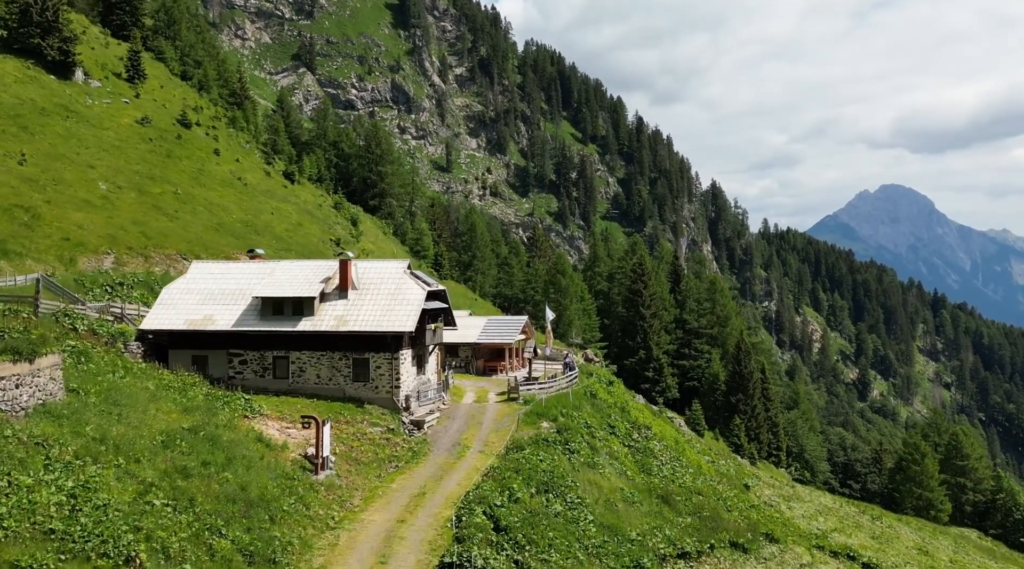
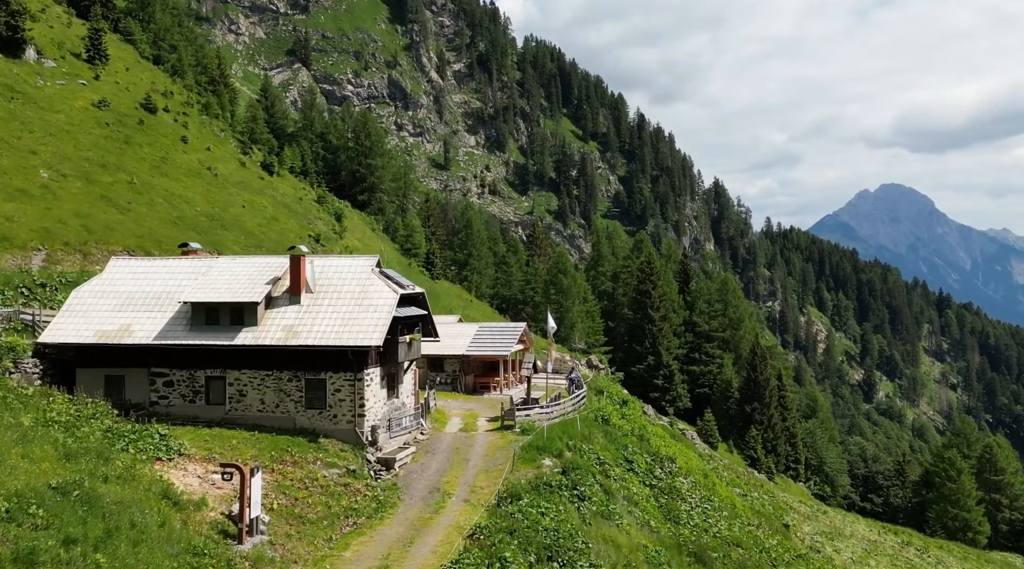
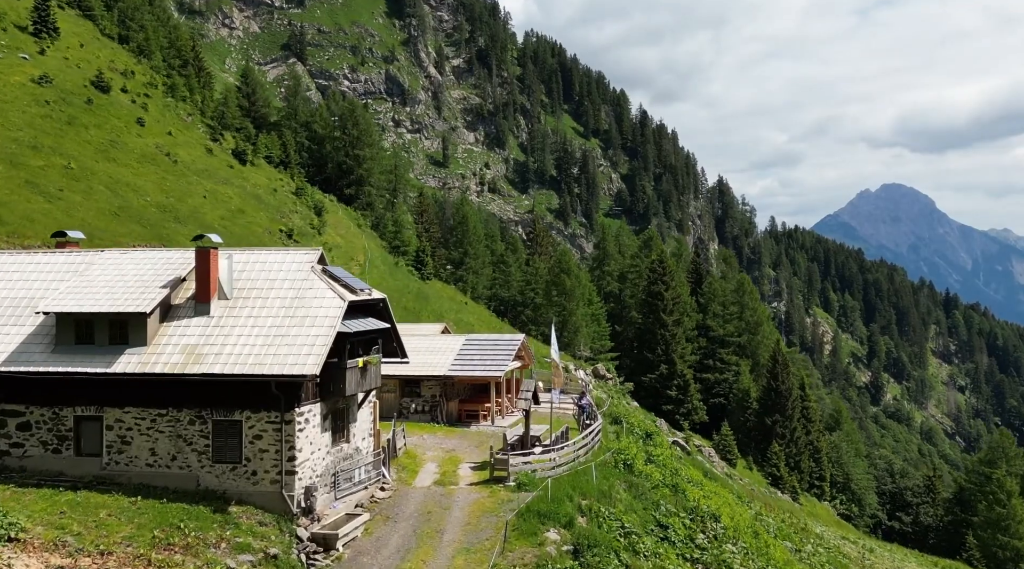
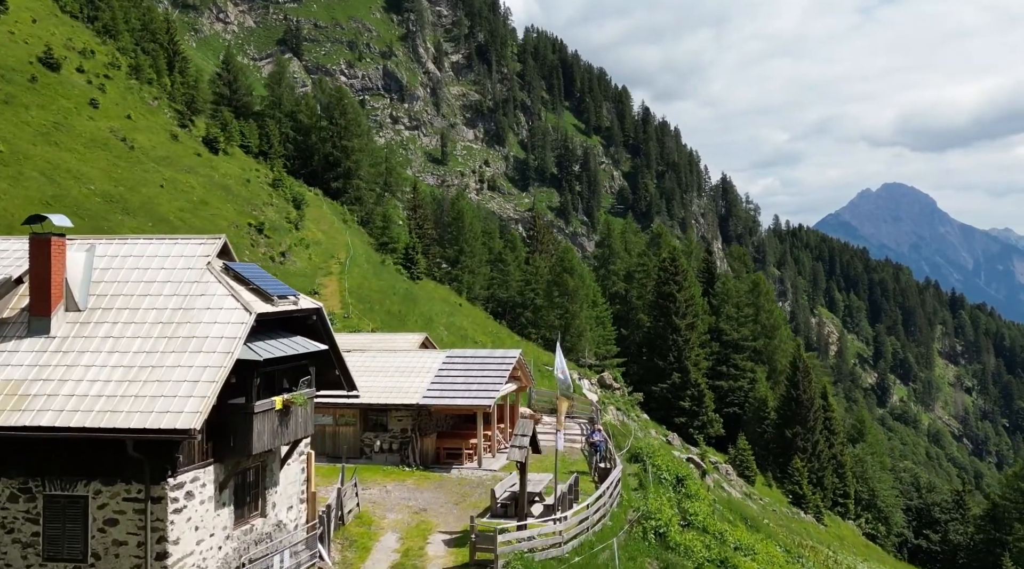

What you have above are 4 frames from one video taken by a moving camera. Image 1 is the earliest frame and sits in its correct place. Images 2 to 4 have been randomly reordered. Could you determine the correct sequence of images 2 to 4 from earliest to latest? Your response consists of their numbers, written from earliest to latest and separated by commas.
2, 3, 4
